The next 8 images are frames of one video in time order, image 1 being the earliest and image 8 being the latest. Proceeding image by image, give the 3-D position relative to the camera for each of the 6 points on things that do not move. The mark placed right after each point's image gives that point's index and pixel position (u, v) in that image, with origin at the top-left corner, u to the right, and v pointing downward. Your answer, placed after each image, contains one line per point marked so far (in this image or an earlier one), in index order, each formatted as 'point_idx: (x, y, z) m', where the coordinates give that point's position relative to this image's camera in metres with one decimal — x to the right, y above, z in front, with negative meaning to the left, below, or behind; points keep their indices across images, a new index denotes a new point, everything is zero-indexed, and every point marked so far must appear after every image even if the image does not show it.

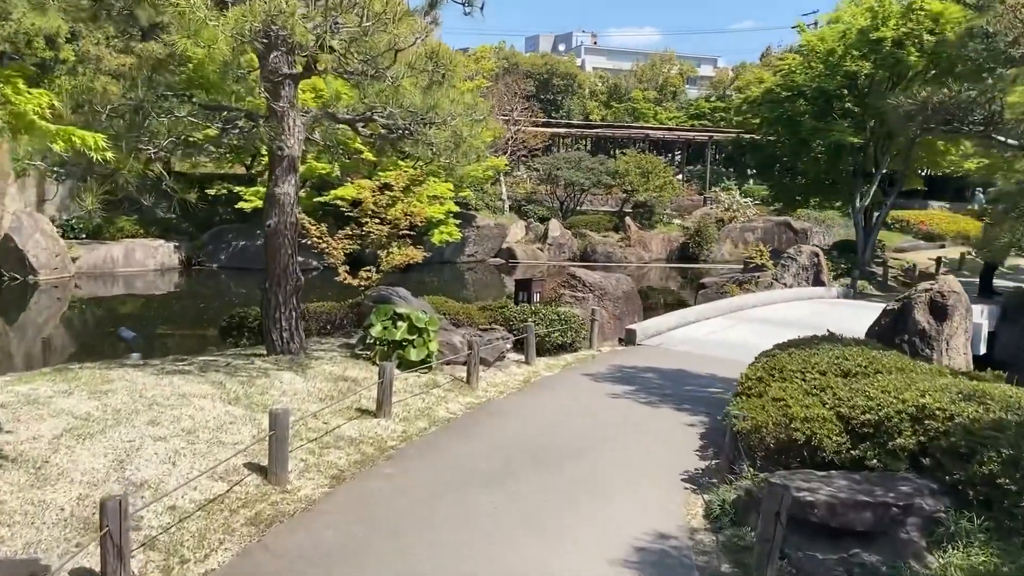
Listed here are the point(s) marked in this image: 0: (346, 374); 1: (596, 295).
0: (-1.3, -0.7, +6.7) m
1: (+1.0, -0.1, +9.9) m
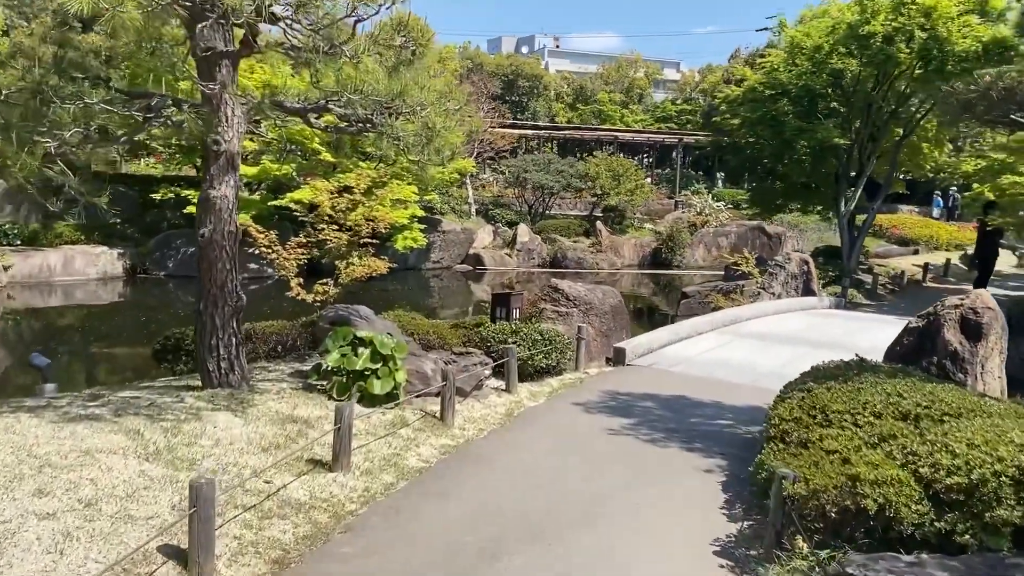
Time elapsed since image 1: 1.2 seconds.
0: (-1.4, -0.8, +5.6) m
1: (+0.7, -0.2, +8.9) m
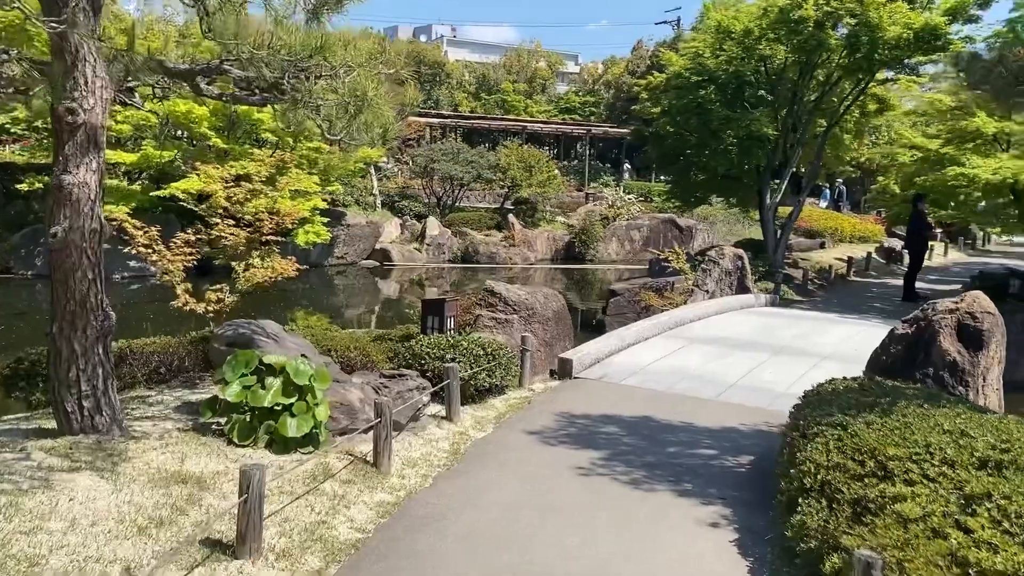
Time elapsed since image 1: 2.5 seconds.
0: (-1.6, -0.9, +4.3) m
1: (+0.1, -0.3, +7.8) m
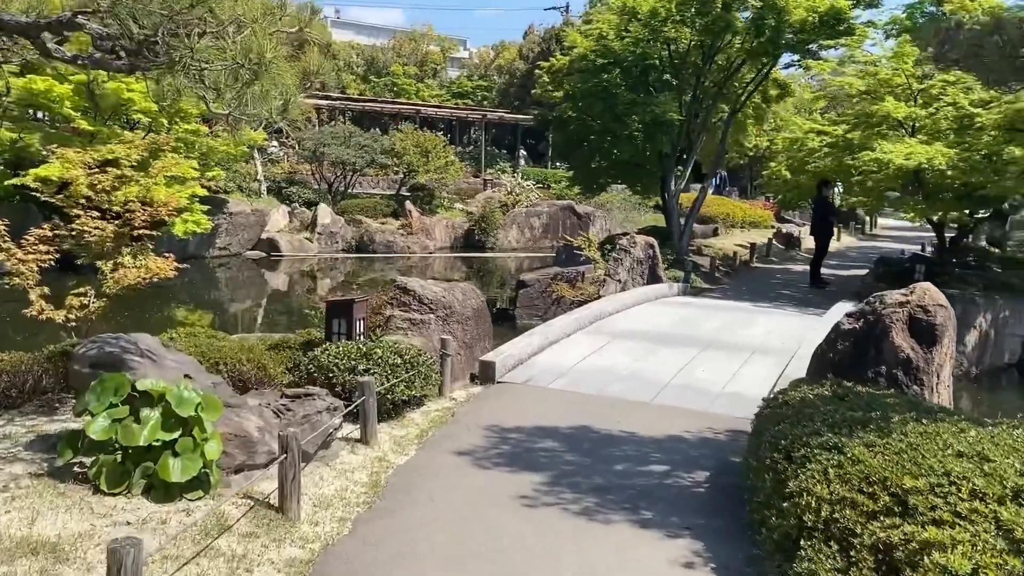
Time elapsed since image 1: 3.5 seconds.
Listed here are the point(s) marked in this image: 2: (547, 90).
0: (-1.8, -0.9, +3.4) m
1: (-0.6, -0.2, +7.0) m
2: (+0.8, +4.2, +18.5) m
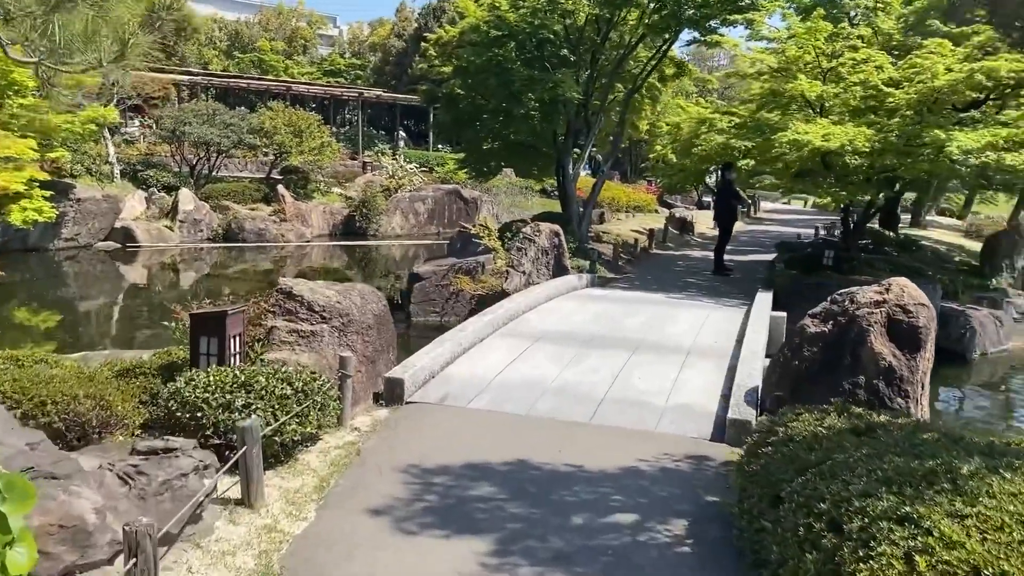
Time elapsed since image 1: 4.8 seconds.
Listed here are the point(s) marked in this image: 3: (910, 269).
0: (-1.9, -1.1, +2.0) m
1: (-1.2, -0.3, +5.8) m
2: (-1.5, +4.4, +17.3) m
3: (+5.5, +0.3, +12.2) m
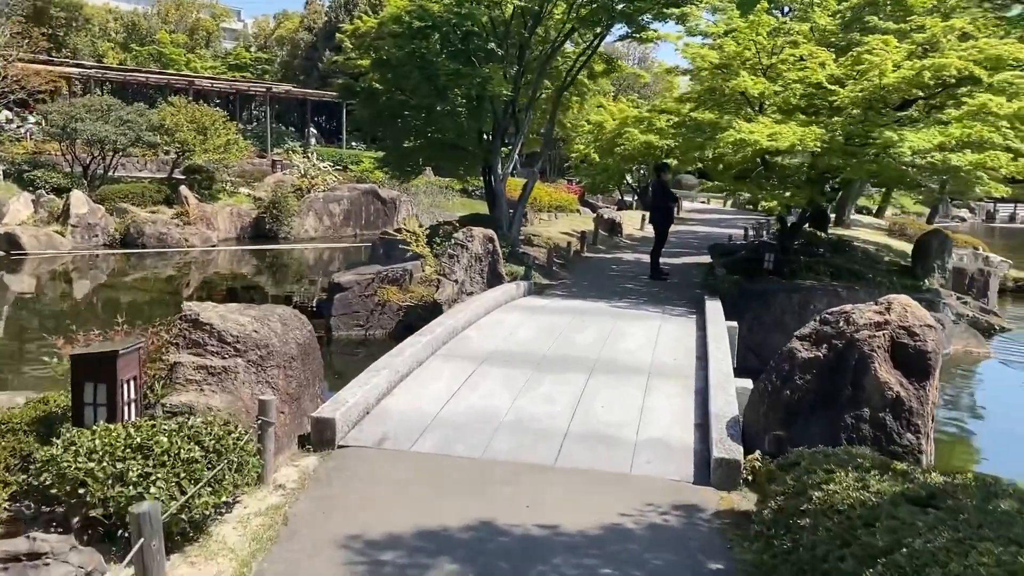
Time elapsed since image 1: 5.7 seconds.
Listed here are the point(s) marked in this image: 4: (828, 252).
0: (-1.8, -1.2, +1.1) m
1: (-1.5, -0.4, +4.9) m
2: (-3.0, +4.2, +16.3) m
3: (+4.6, +0.2, +11.9) m
4: (+4.9, +0.6, +13.6) m
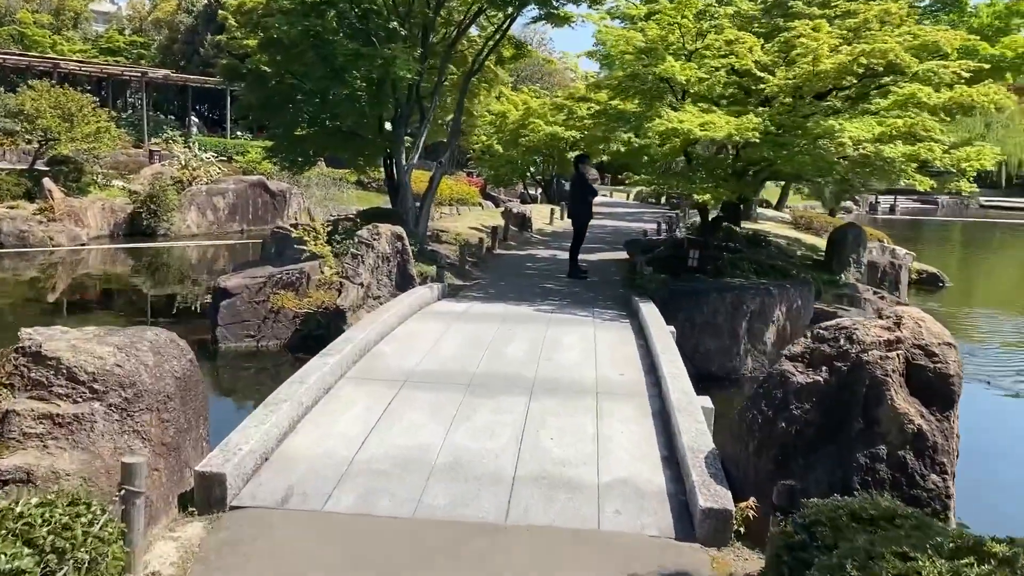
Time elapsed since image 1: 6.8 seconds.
0: (-1.5, -1.4, -0.1) m
1: (-1.7, -0.5, +3.8) m
2: (-4.7, +4.2, +14.8) m
3: (+3.4, +0.3, +11.4) m
4: (+3.5, +0.6, +13.1) m
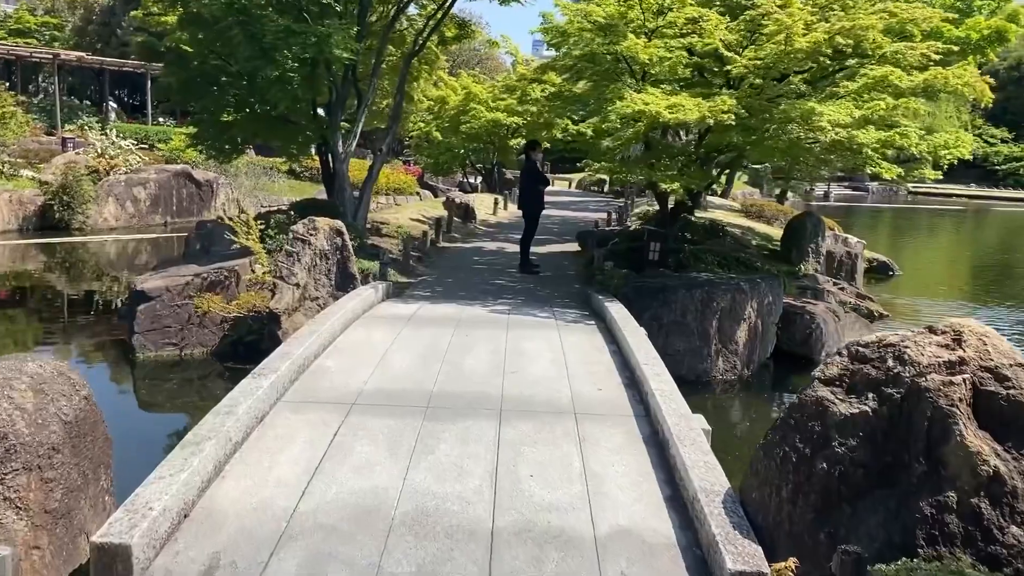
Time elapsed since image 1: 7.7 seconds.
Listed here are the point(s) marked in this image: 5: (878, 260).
0: (-1.3, -1.5, -0.9) m
1: (-1.8, -0.6, +2.9) m
2: (-5.6, +4.2, +13.6) m
3: (+2.8, +0.3, +10.9) m
4: (+2.8, +0.7, +12.6) m
5: (+7.4, +0.6, +17.7) m
